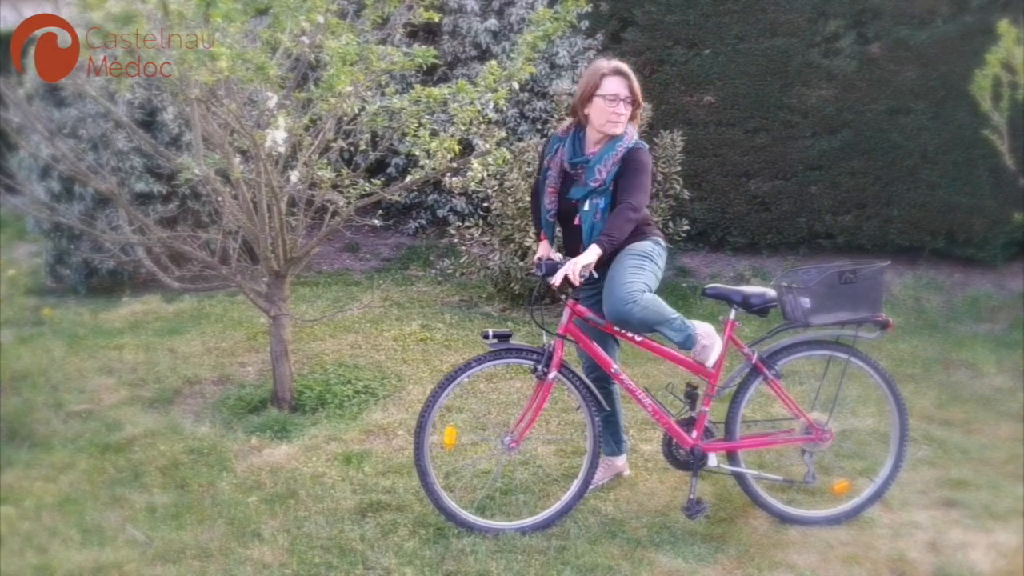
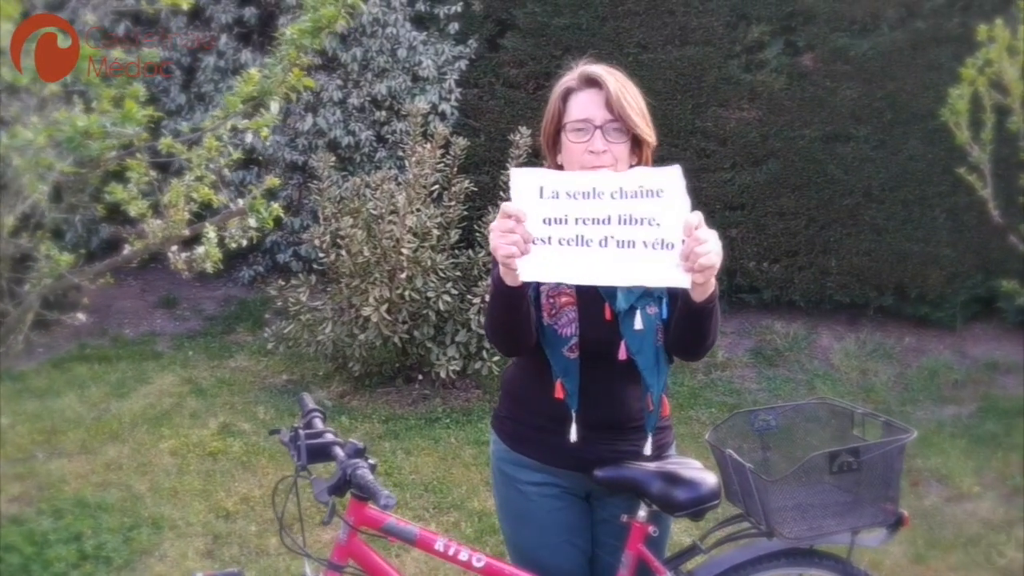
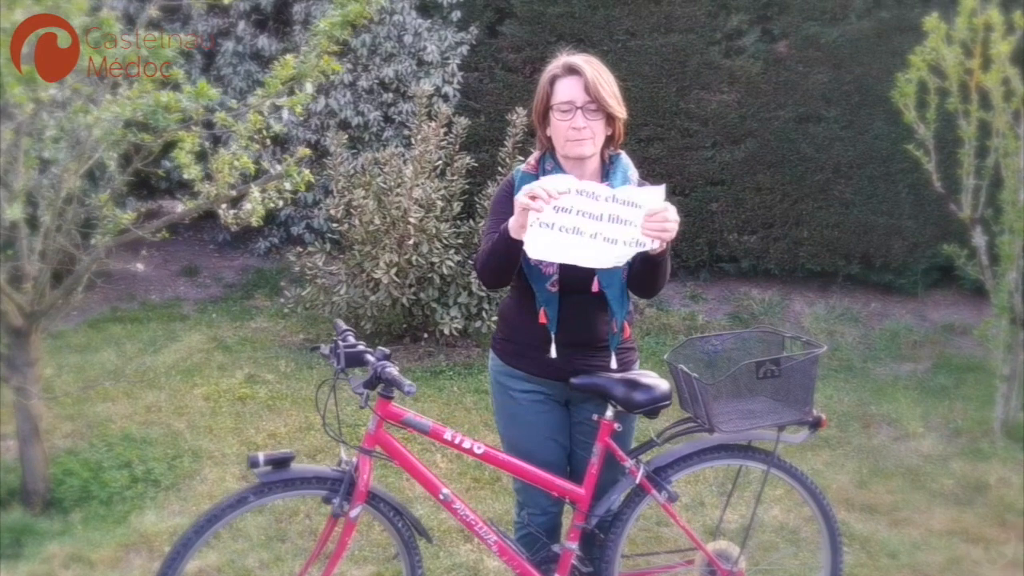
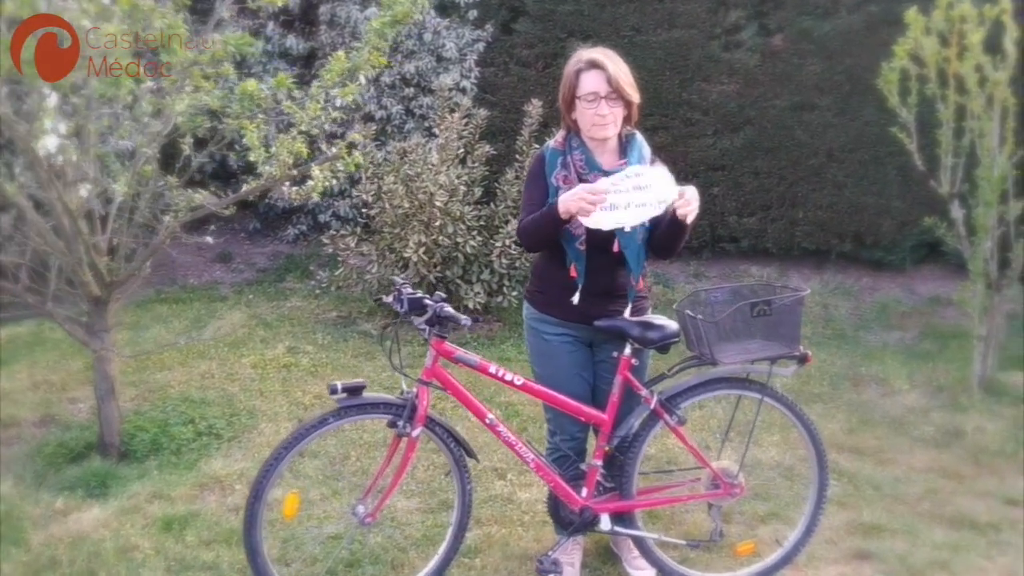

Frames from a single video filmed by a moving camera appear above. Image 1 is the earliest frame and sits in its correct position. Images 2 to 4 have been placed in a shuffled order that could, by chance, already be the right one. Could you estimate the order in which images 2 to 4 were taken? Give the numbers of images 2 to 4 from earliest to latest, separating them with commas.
4, 3, 2
